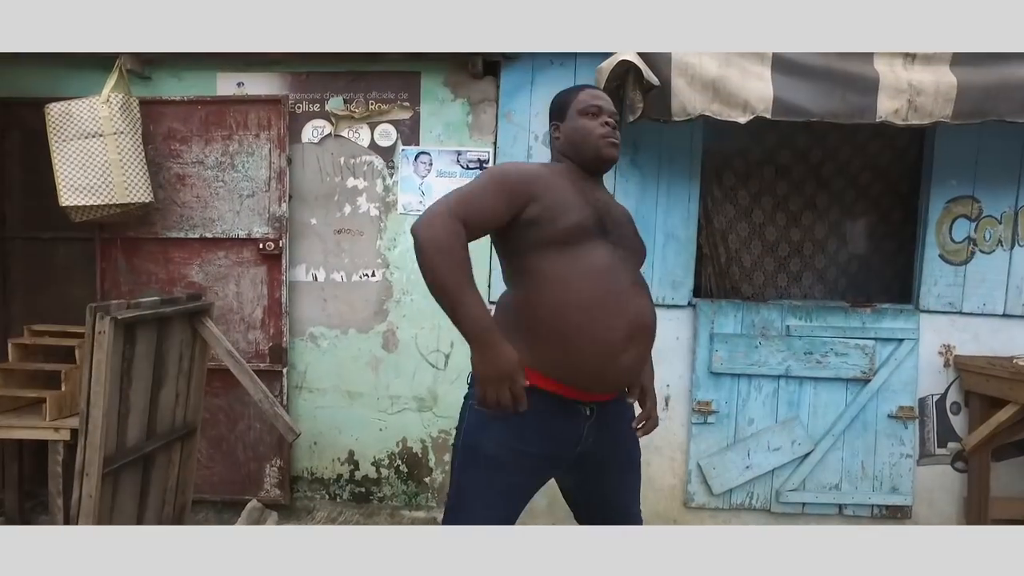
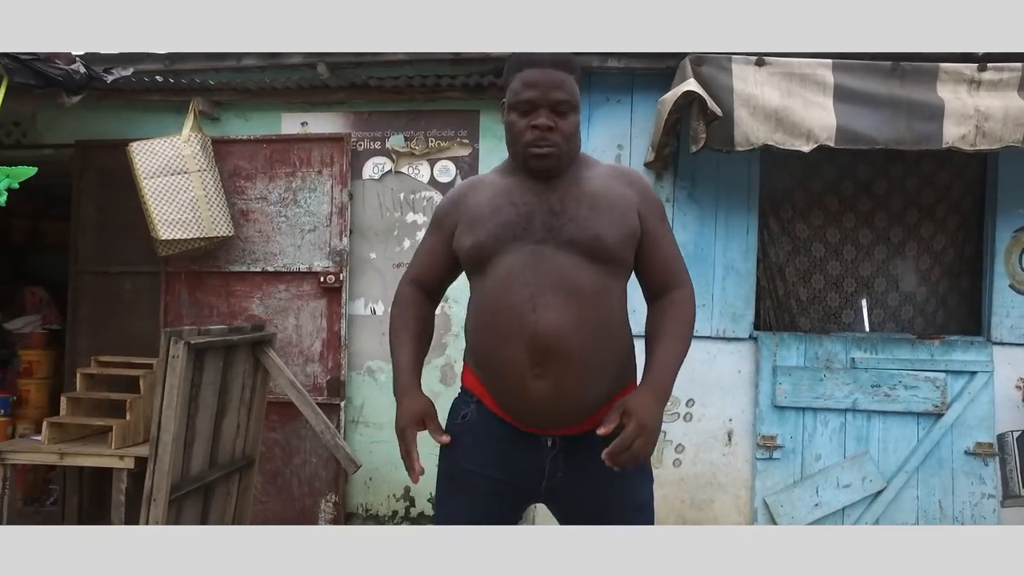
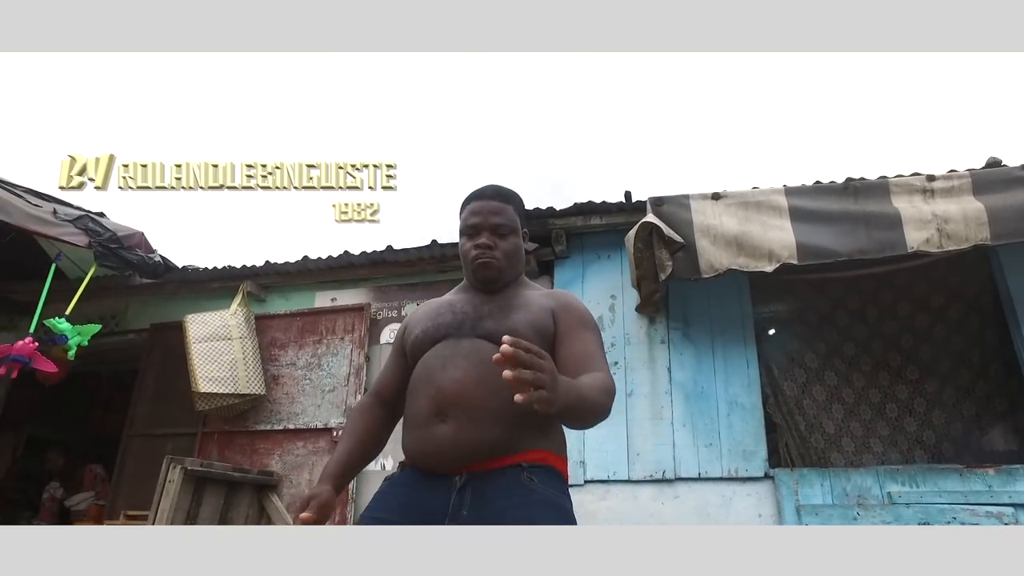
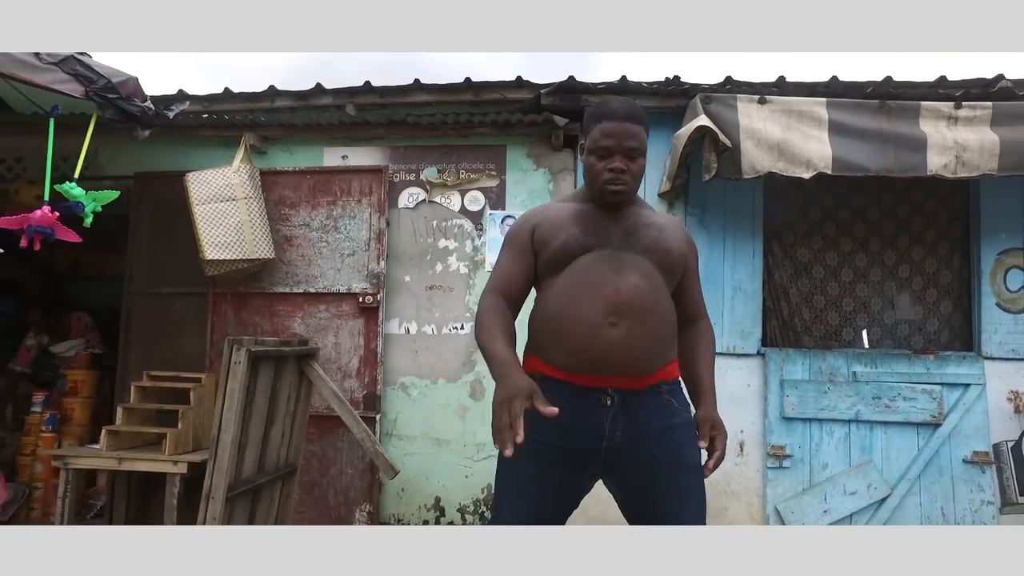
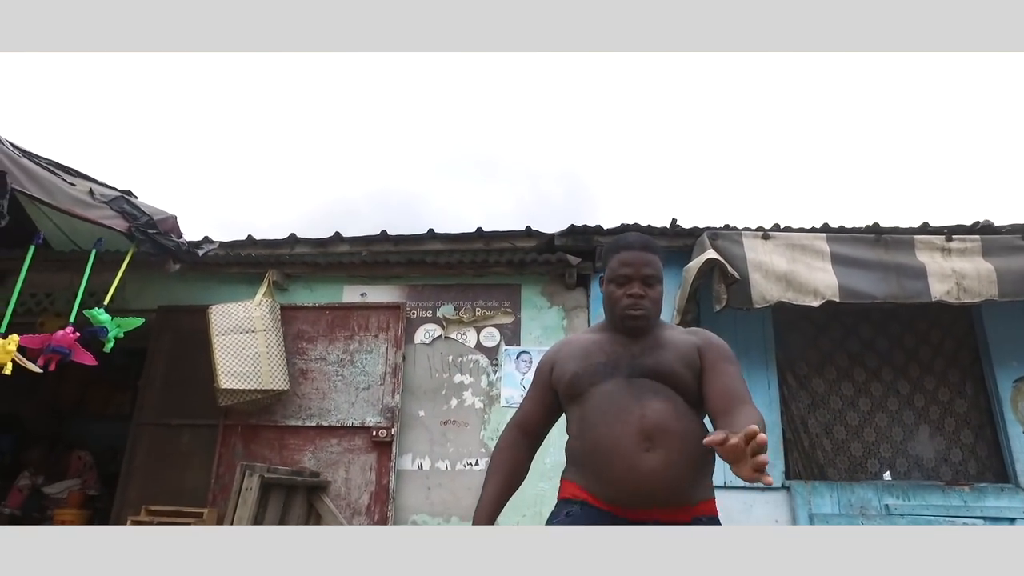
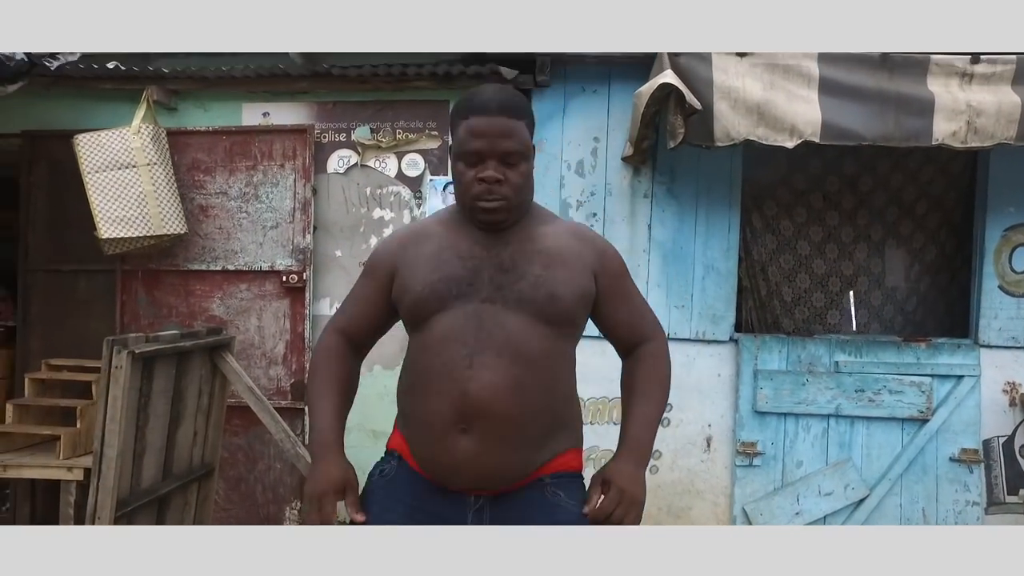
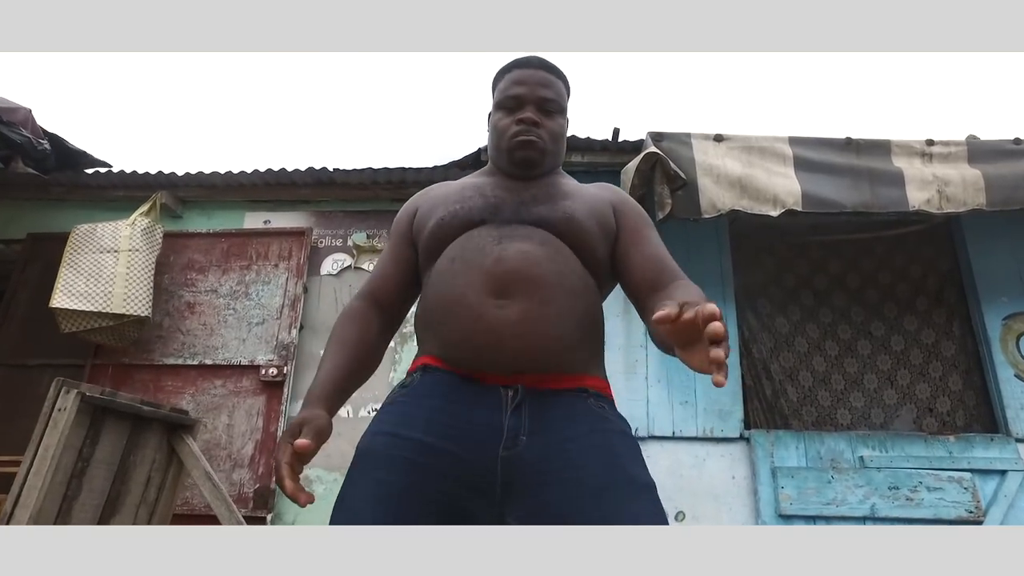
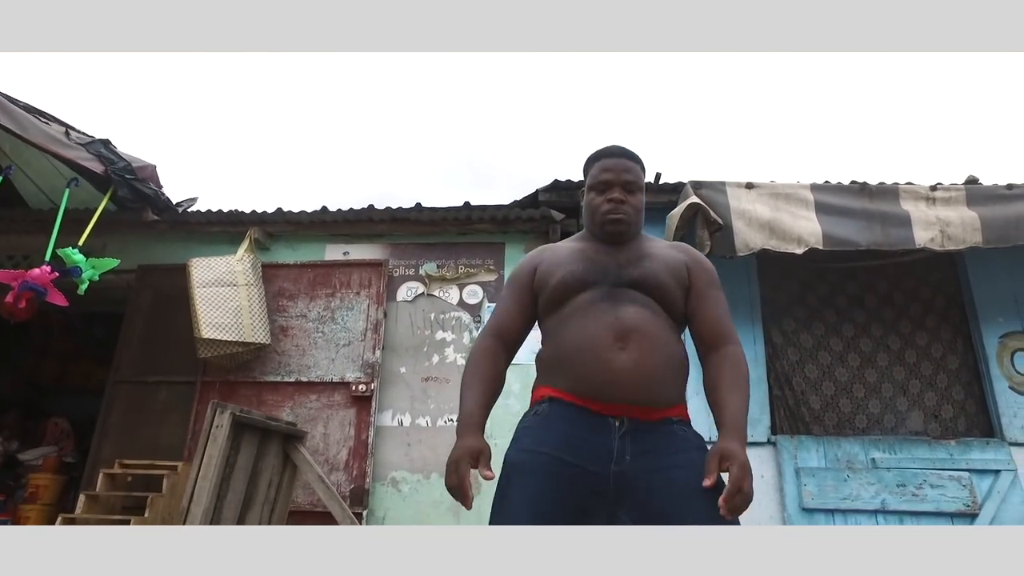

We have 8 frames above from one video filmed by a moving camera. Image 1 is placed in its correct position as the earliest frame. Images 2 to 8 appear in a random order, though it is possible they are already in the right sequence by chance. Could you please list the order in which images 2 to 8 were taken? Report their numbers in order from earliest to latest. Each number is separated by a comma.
6, 2, 4, 5, 8, 7, 3
